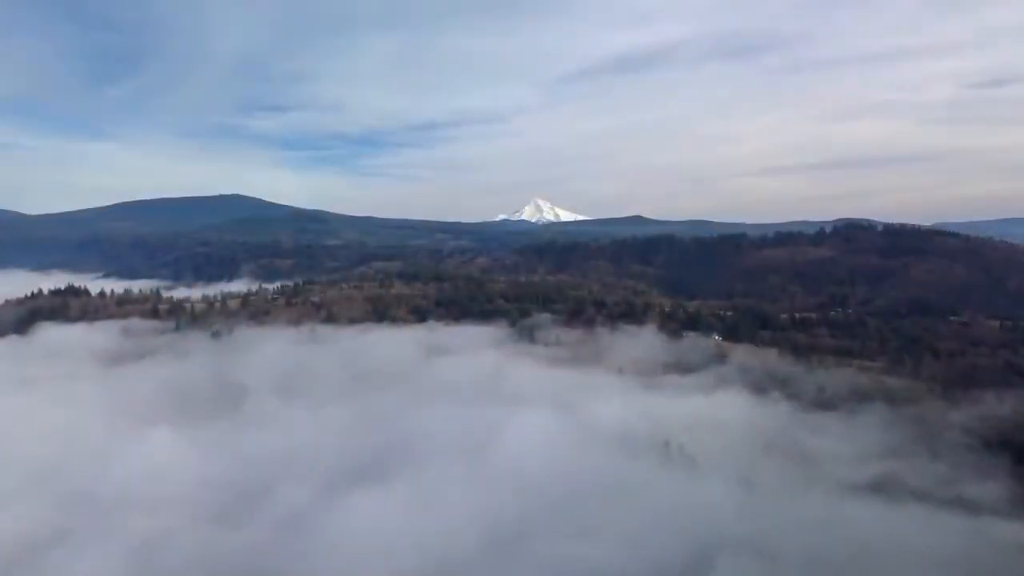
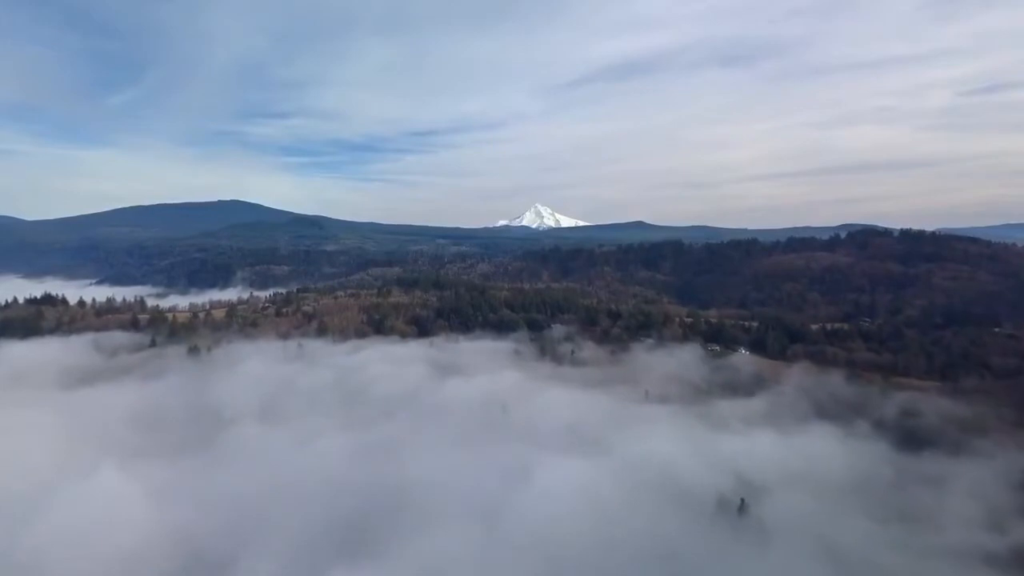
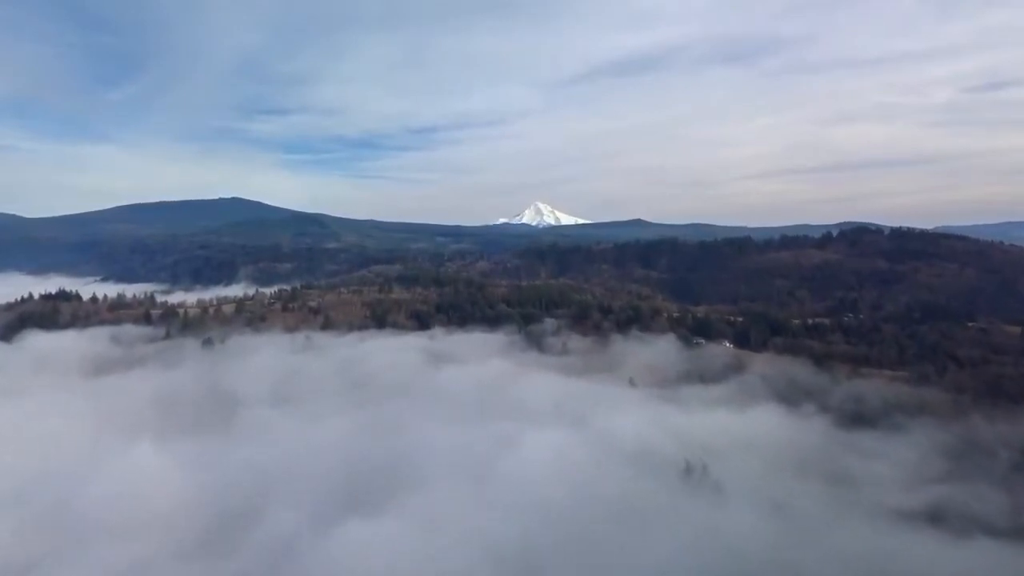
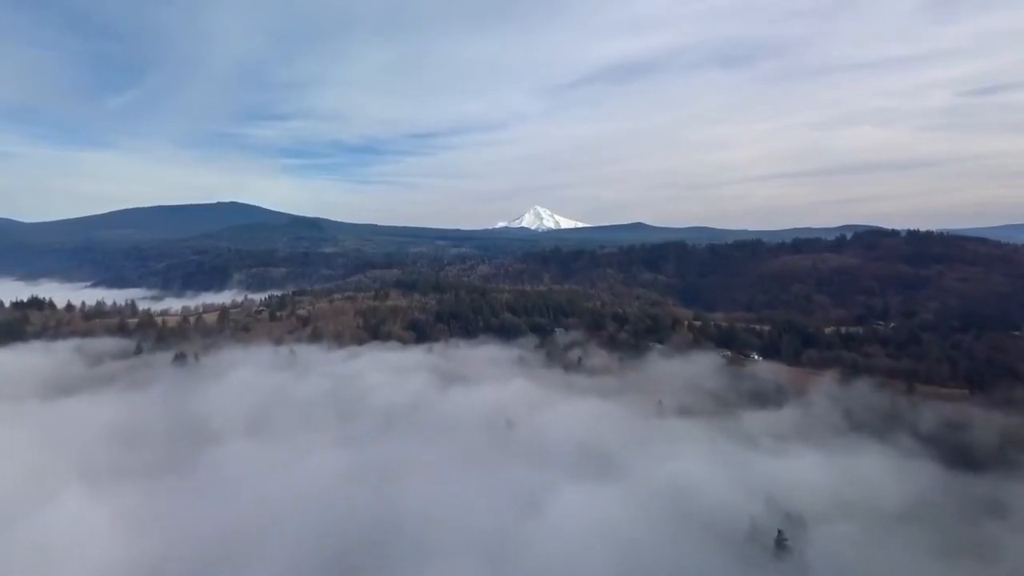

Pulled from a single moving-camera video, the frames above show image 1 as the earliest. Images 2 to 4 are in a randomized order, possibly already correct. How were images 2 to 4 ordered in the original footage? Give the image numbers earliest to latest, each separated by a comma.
3, 2, 4
